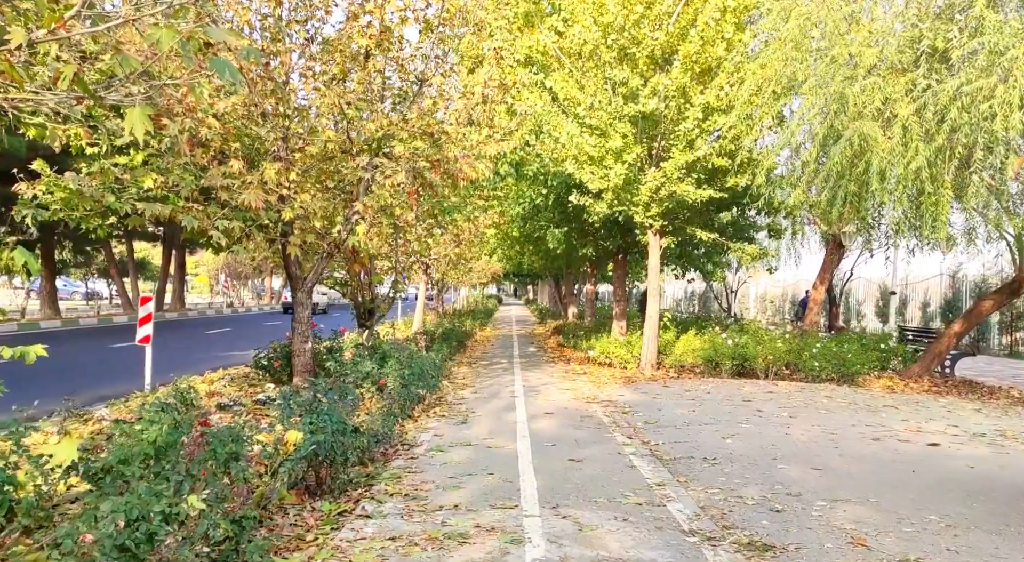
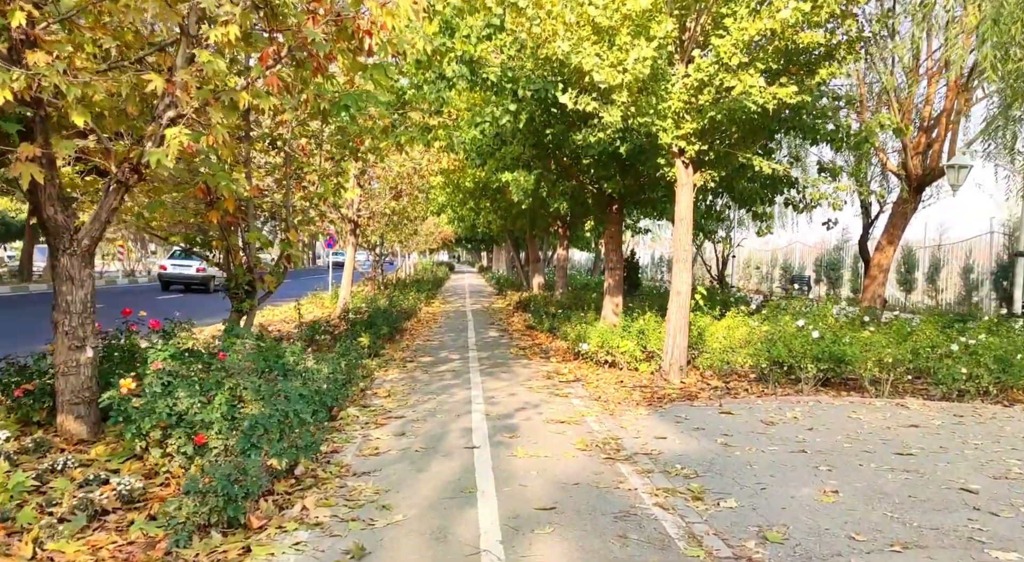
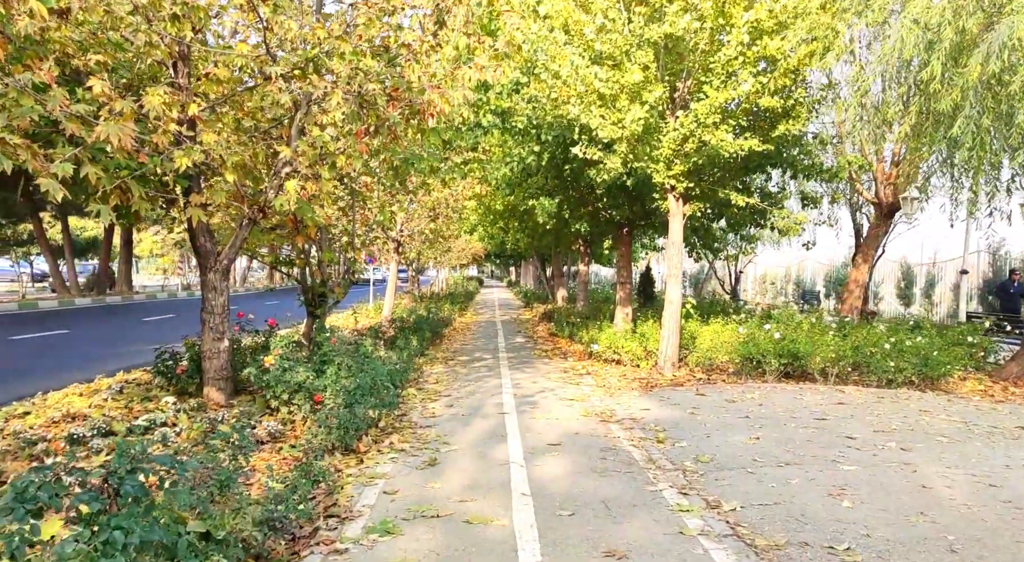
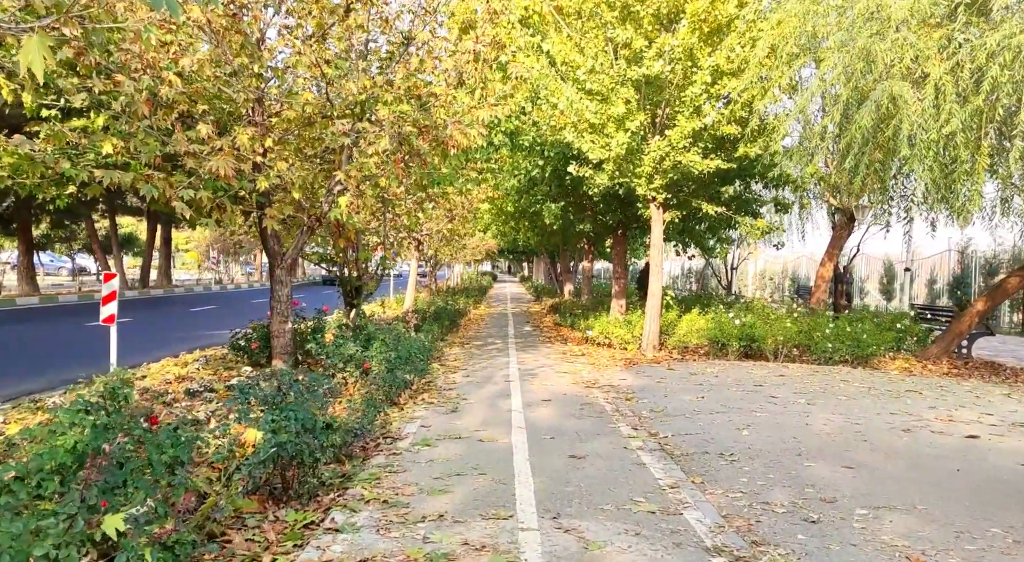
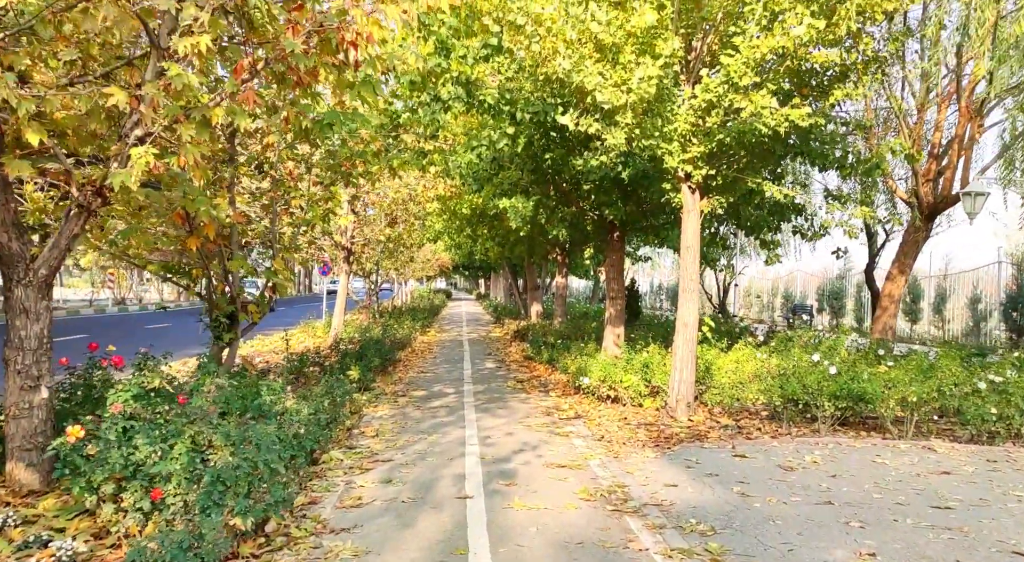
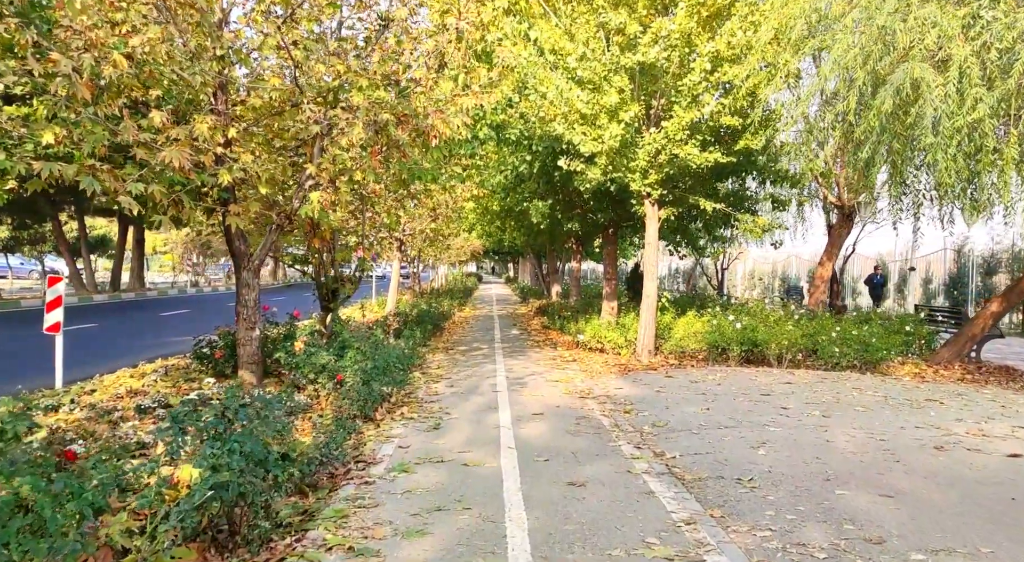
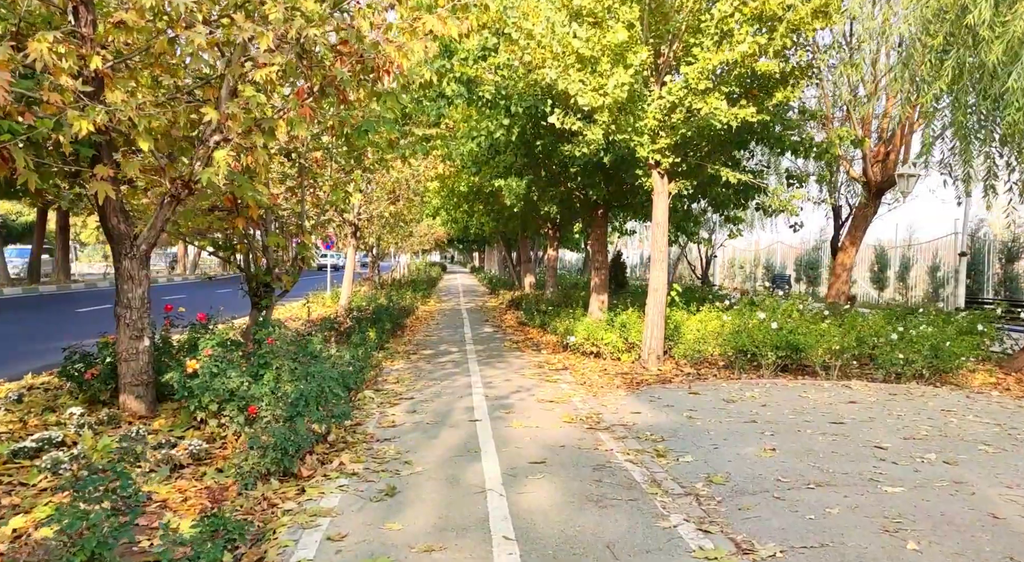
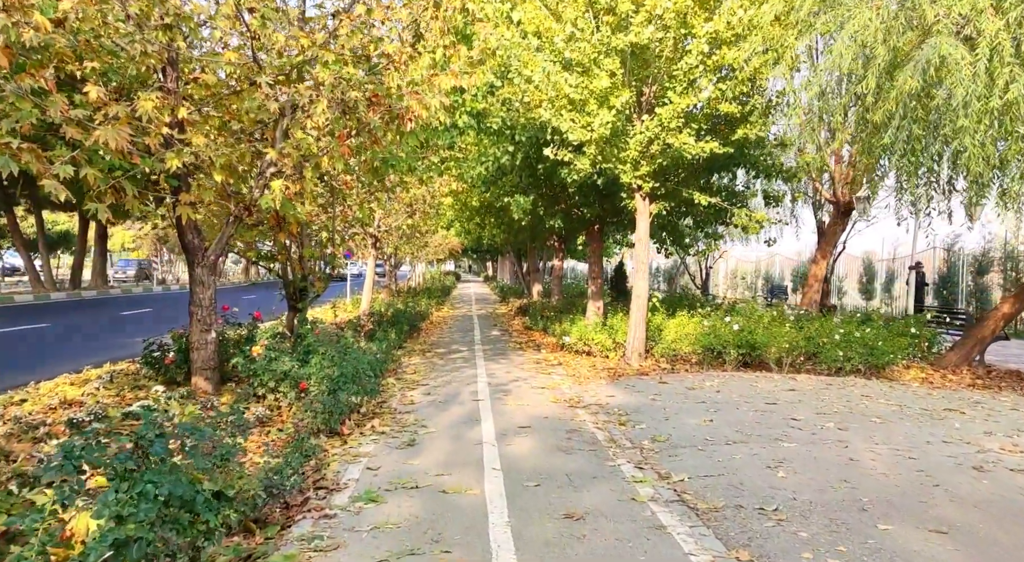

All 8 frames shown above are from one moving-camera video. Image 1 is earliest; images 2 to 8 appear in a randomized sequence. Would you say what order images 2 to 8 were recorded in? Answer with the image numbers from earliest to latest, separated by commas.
4, 6, 8, 3, 7, 2, 5
